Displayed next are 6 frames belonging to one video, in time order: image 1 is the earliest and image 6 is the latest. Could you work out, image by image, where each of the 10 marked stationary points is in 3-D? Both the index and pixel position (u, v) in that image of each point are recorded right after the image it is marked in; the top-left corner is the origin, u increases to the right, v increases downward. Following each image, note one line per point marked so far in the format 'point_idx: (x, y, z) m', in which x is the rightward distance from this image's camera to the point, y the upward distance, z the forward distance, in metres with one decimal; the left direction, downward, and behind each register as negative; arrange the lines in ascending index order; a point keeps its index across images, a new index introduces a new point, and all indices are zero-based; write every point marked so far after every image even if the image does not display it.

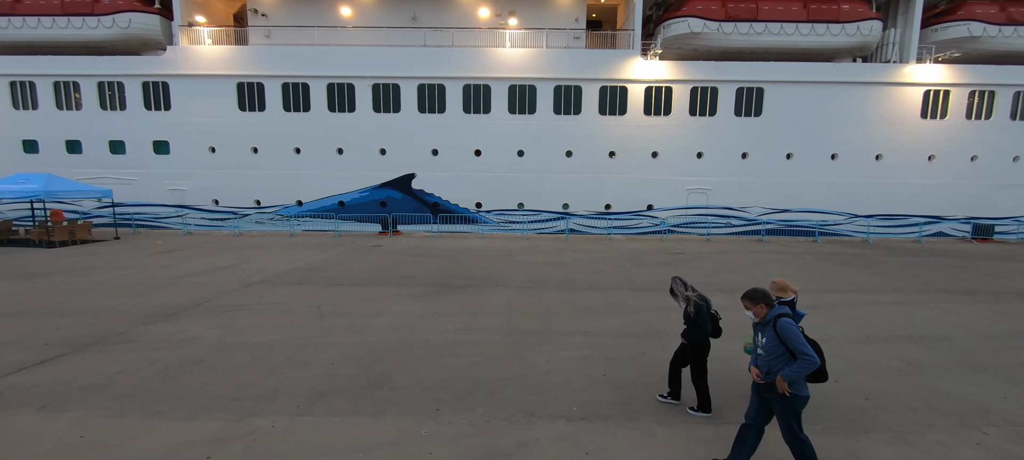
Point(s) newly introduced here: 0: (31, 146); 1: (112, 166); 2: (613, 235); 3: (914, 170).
0: (-14.2, +2.5, +12.0) m
1: (-11.9, +1.9, +12.1) m
2: (+3.0, -0.2, +12.3) m
3: (+11.8, +1.8, +12.0) m
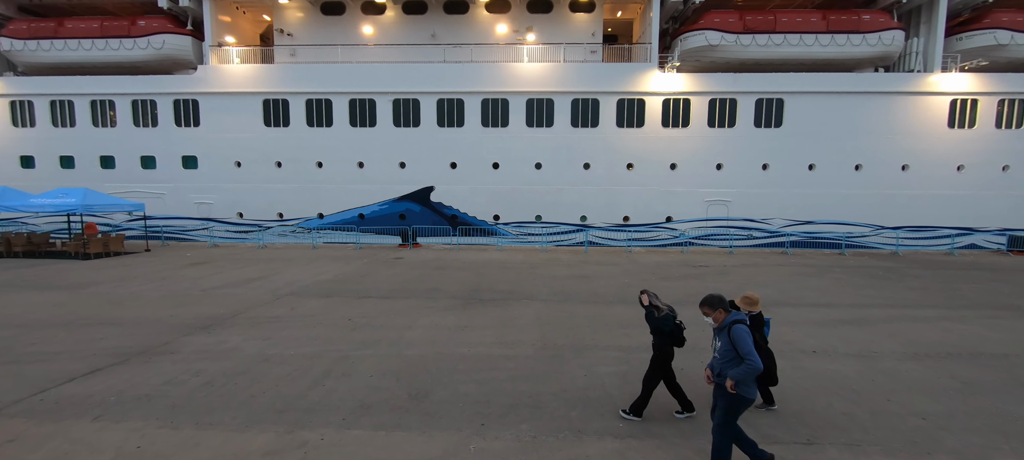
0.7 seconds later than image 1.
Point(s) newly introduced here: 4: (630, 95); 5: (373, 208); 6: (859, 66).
0: (-13.6, +2.1, +12.5) m
1: (-11.3, +1.5, +12.5) m
2: (+3.6, -0.5, +12.2) m
3: (+12.4, +1.4, +11.8) m
4: (+3.4, +3.9, +11.8) m
5: (-4.3, +0.7, +12.4) m
6: (+10.1, +4.8, +12.0) m
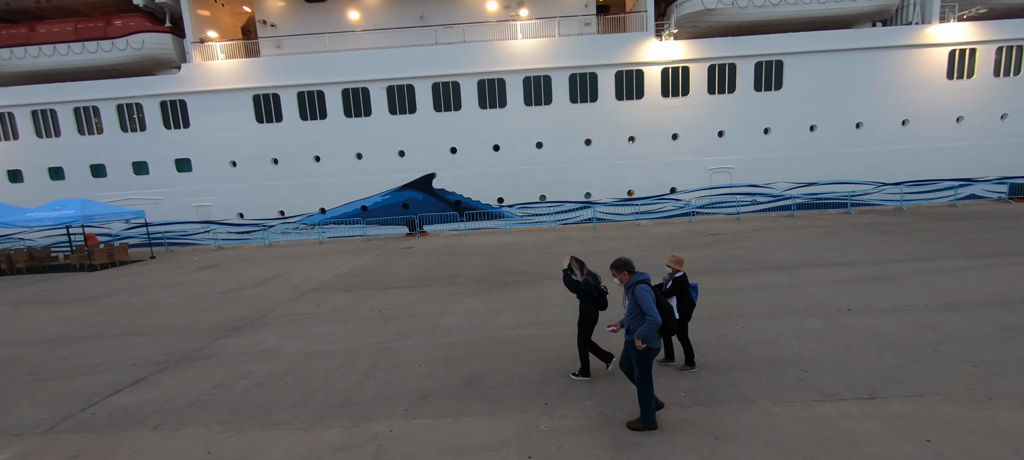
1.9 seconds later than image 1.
0: (-13.6, +1.7, +12.2) m
1: (-11.2, +1.3, +12.2) m
2: (+3.8, +0.3, +12.2) m
3: (+12.4, +2.8, +11.8) m
4: (+3.3, +4.6, +11.6) m
5: (-4.1, +0.9, +12.3) m
6: (+10.0, +6.0, +11.8) m
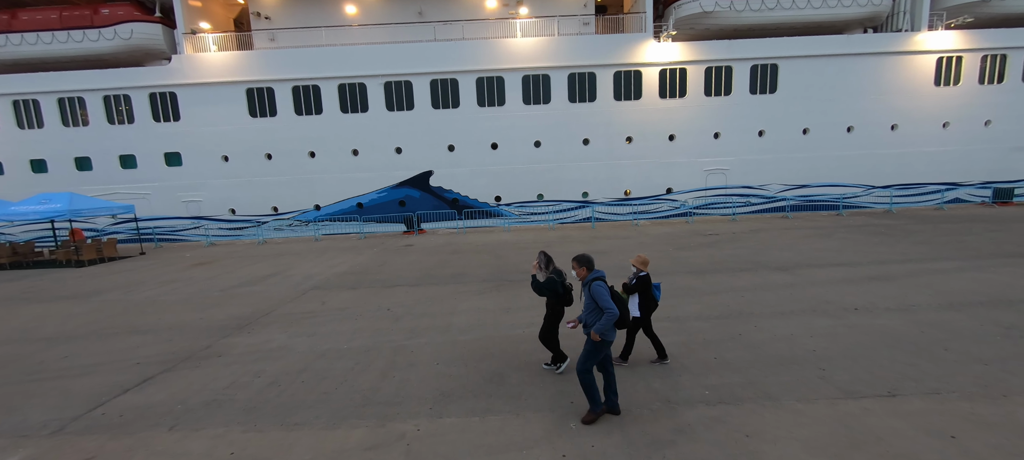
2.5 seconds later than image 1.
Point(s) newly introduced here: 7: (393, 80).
0: (-13.6, +1.9, +11.8) m
1: (-11.3, +1.4, +11.9) m
2: (+3.7, +0.3, +12.3) m
3: (+12.4, +2.7, +12.1) m
4: (+3.3, +4.6, +11.6) m
5: (-4.2, +1.0, +12.1) m
6: (+9.9, +5.9, +12.0) m
7: (-3.4, +4.3, +11.6) m
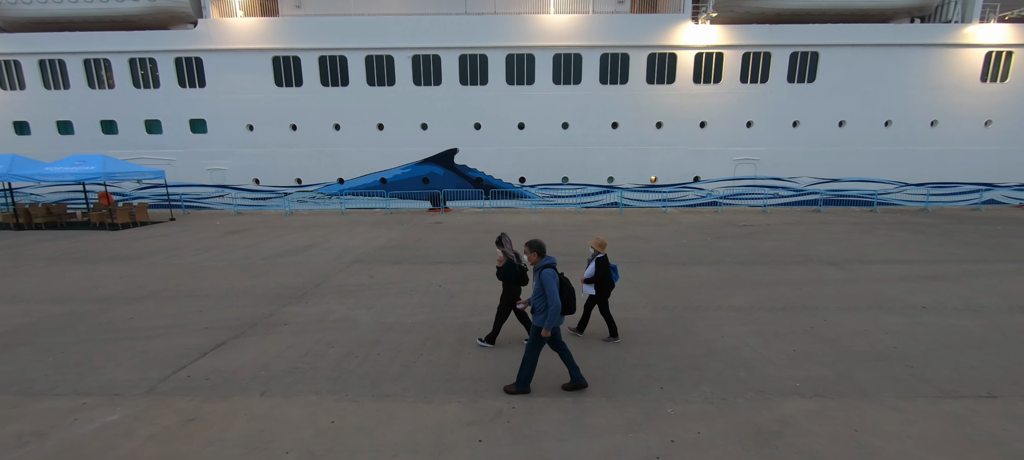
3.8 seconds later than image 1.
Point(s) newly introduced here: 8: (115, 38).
0: (-12.8, +3.0, +11.7) m
1: (-10.5, +2.4, +11.9) m
2: (+4.5, +0.7, +12.1) m
3: (+13.2, +2.7, +11.7) m
4: (+4.2, +5.0, +11.3) m
5: (-3.4, +1.7, +12.0) m
6: (+10.9, +6.0, +11.6) m
7: (-2.4, +4.9, +11.4) m
8: (-10.7, +5.2, +11.1) m
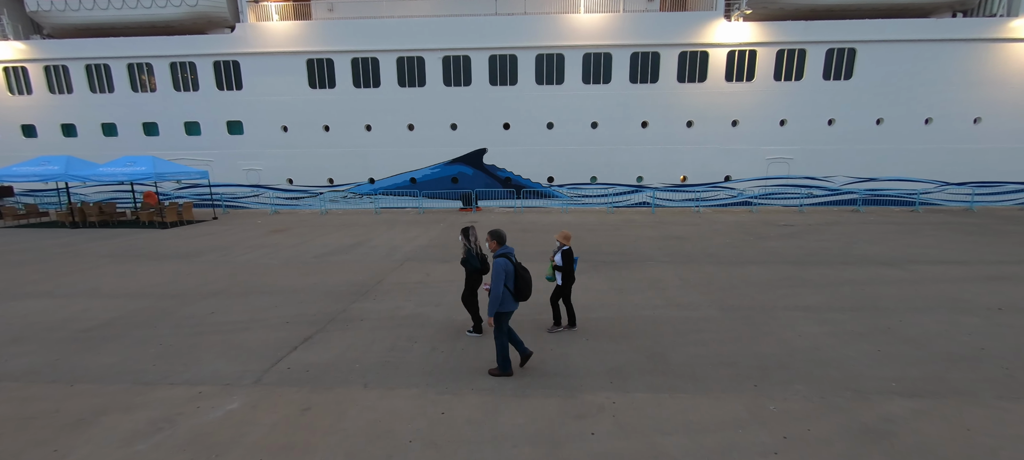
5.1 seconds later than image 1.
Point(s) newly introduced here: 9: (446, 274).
0: (-11.9, +3.0, +12.2) m
1: (-9.6, +2.5, +12.2) m
2: (+5.4, +0.7, +12.0) m
3: (+14.1, +2.7, +11.4) m
4: (+5.1, +5.0, +11.2) m
5: (-2.5, +1.7, +12.2) m
6: (+11.8, +6.0, +11.3) m
7: (-1.6, +4.9, +11.5) m
8: (-9.8, +5.3, +11.5) m
9: (-0.9, -0.6, +5.2) m
